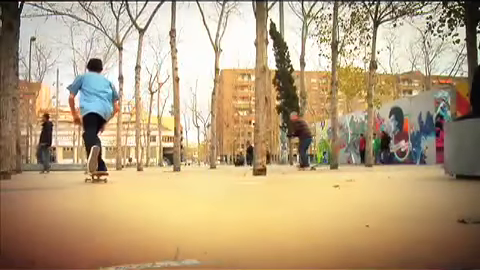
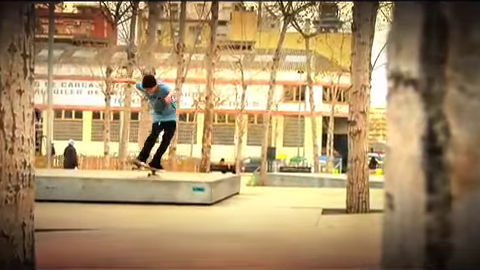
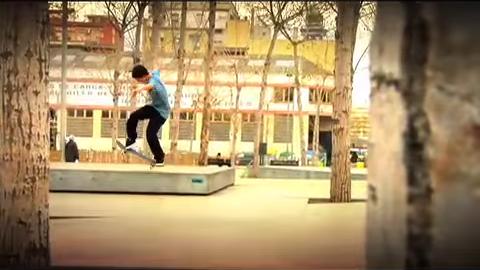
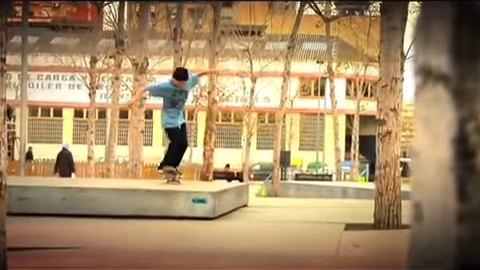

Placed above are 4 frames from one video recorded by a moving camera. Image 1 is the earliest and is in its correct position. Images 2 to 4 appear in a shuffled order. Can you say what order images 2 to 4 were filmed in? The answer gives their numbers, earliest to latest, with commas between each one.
3, 2, 4
